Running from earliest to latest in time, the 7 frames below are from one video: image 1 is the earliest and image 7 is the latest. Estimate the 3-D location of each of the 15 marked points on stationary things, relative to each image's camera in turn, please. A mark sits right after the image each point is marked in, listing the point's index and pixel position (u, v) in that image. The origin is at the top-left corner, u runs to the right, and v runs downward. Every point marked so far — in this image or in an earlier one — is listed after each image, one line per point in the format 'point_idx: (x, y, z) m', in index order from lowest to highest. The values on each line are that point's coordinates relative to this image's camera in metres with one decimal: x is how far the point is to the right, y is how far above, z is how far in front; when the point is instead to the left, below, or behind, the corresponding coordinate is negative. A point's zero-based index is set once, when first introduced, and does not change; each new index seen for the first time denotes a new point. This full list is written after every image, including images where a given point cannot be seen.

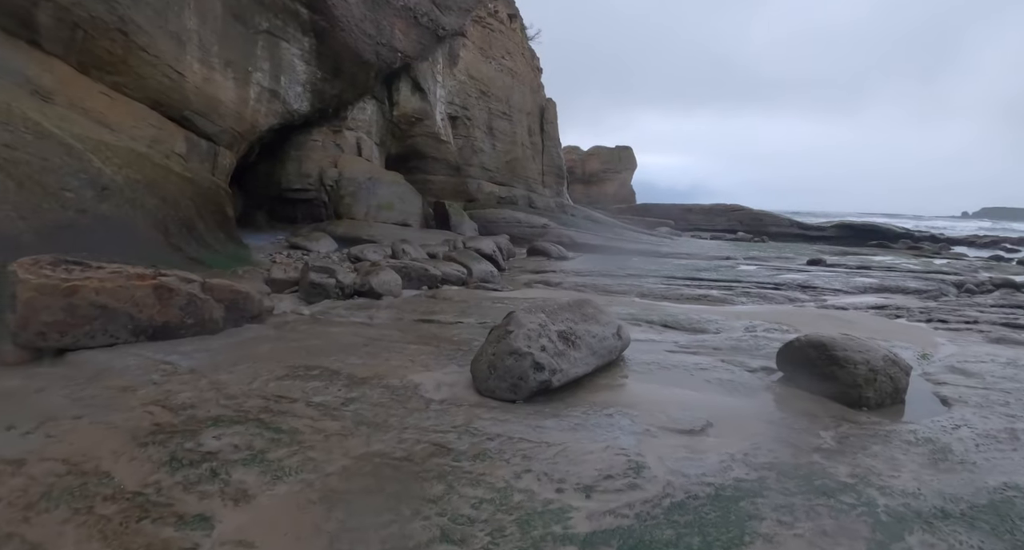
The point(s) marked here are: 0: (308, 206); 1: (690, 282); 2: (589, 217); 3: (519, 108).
0: (-3.7, +1.3, +11.6) m
1: (+2.6, -0.1, +9.4) m
2: (+2.2, +1.7, +18.5) m
3: (+0.2, +4.8, +18.5) m
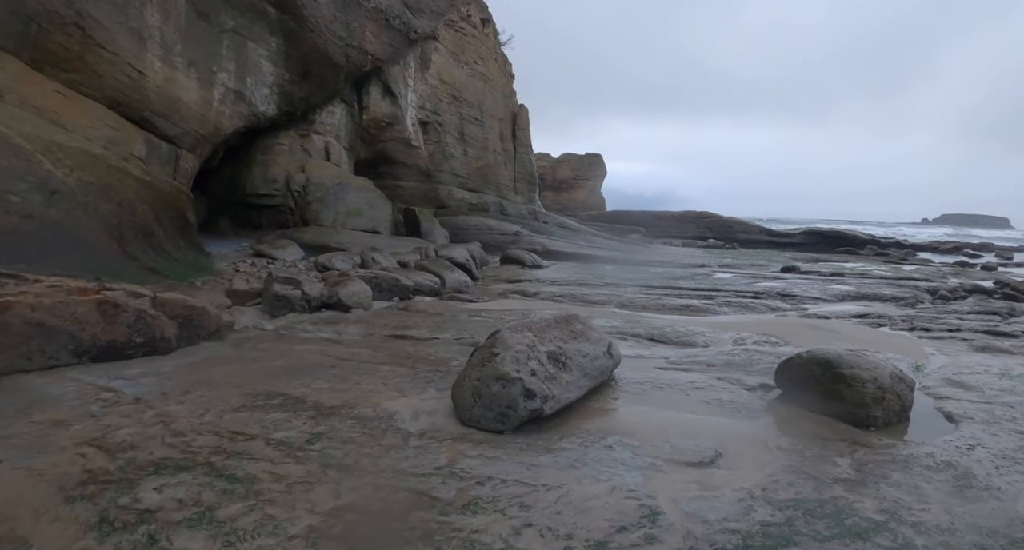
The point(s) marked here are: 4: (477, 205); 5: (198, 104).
0: (-4.2, +1.1, +11.2) m
1: (+2.3, -0.2, +9.2) m
2: (+1.4, +1.5, +18.3) m
3: (-0.6, +4.6, +18.2) m
4: (-0.9, +1.9, +17.1) m
5: (-4.3, +2.3, +8.8) m
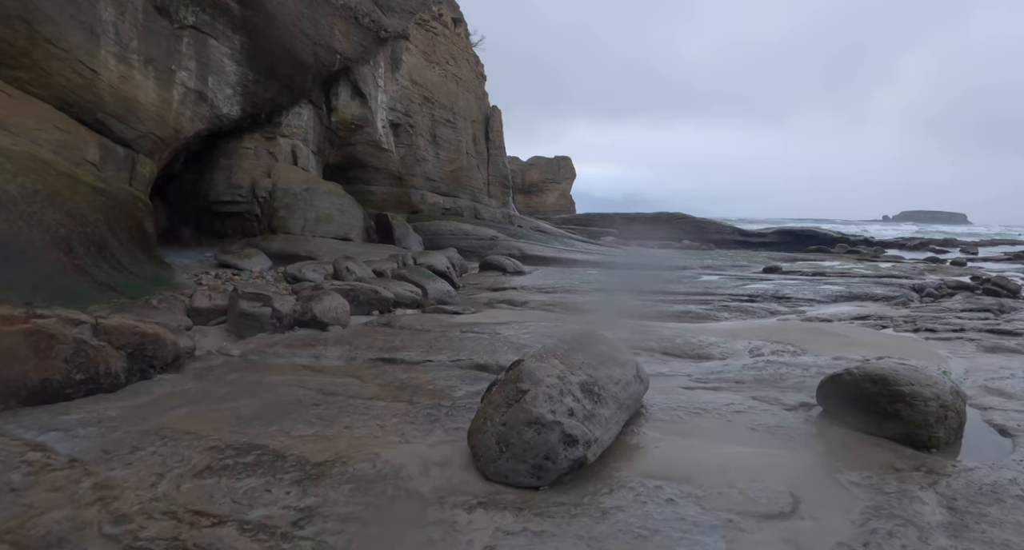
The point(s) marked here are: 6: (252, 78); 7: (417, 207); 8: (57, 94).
0: (-4.5, +0.9, +10.5) m
1: (+2.1, -0.3, +8.8) m
2: (+0.8, +1.3, +17.8) m
3: (-1.3, +4.4, +17.7) m
4: (-1.5, +1.7, +16.5) m
5: (-4.5, +2.1, +8.2) m
6: (-4.1, +3.0, +10.0) m
7: (-2.2, +1.7, +15.6) m
8: (-4.8, +1.8, +6.7) m
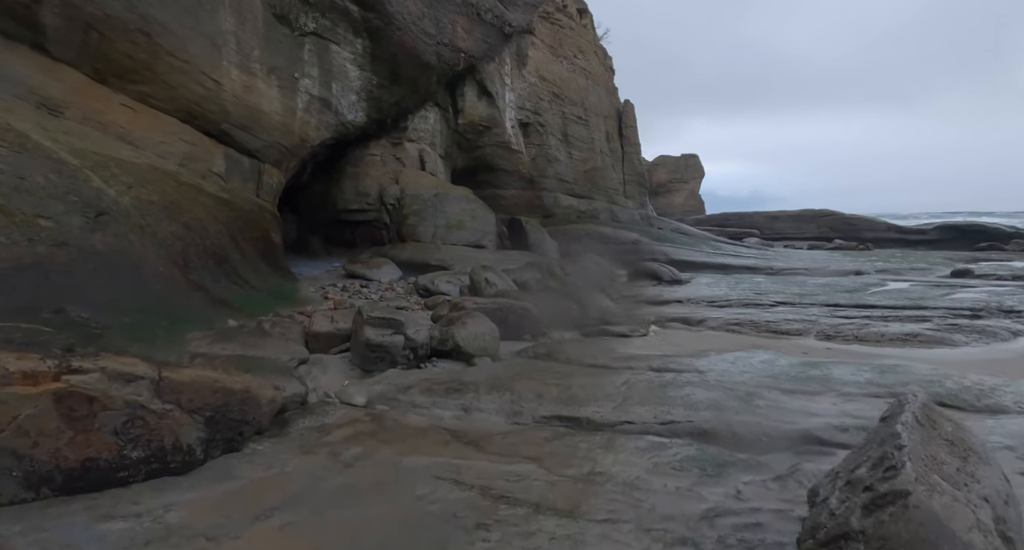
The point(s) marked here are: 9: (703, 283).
0: (-2.2, +0.7, +10.0) m
1: (+3.9, -0.4, +7.1) m
2: (+4.2, +1.2, +16.2) m
3: (+2.2, +4.2, +16.5) m
4: (+1.8, +1.5, +15.4) m
5: (-2.8, +1.9, +7.7) m
6: (-2.0, +2.8, +9.4) m
7: (+0.9, +1.5, +14.6) m
8: (-3.3, +1.7, +6.3) m
9: (+3.1, -0.1, +10.5) m
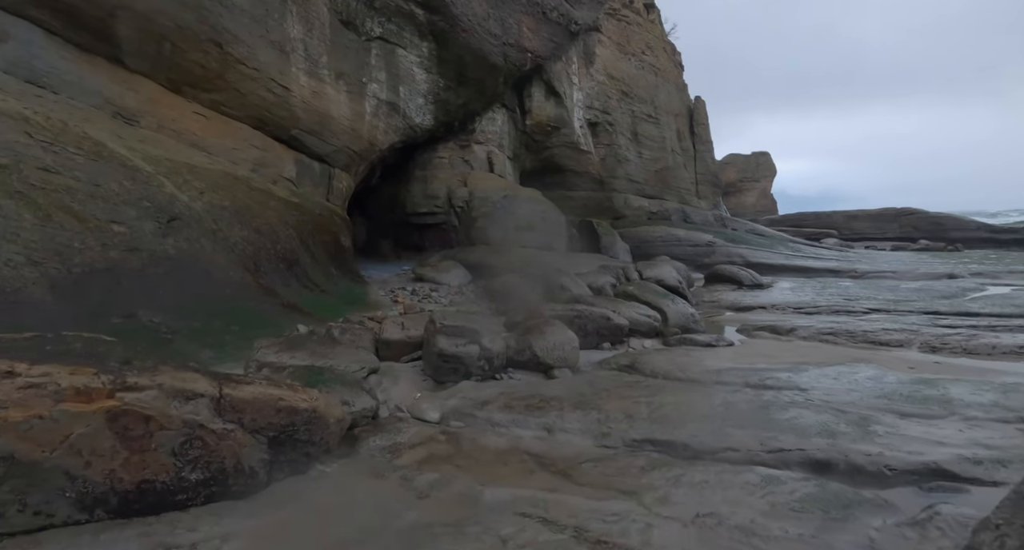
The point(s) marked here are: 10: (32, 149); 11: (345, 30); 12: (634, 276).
0: (-1.2, +0.7, +9.9) m
1: (+4.6, -0.4, +6.4) m
2: (+5.9, +1.1, +15.5) m
3: (+3.8, +4.1, +16.0) m
4: (+3.3, +1.4, +14.9) m
5: (-1.9, +1.9, +7.7) m
6: (-1.0, +2.8, +9.3) m
7: (+2.4, +1.4, +14.2) m
8: (-2.6, +1.7, +6.4) m
9: (+4.2, -0.2, +9.9) m
10: (-2.9, +0.8, +3.9) m
11: (-1.9, +3.0, +7.7) m
12: (+1.5, 0.0, +8.3) m
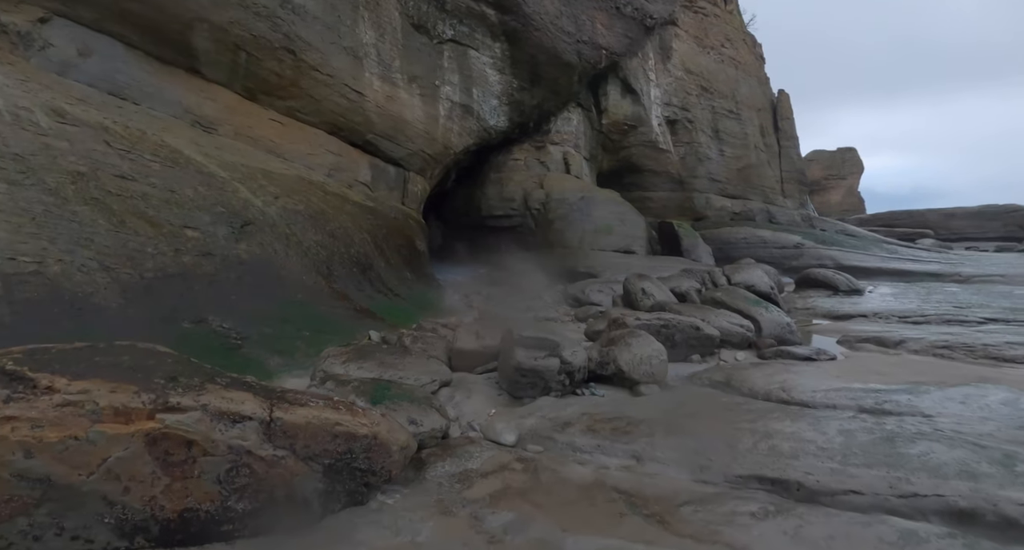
0: (-0.1, +0.6, +9.7) m
1: (+5.3, -0.5, +5.6) m
2: (+7.6, +1.0, +14.5) m
3: (+5.6, +4.1, +15.2) m
4: (+5.0, +1.4, +14.2) m
5: (-1.0, +1.8, +7.6) m
6: (+0.1, +2.7, +9.1) m
7: (+4.0, +1.3, +13.6) m
8: (-1.8, +1.6, +6.4) m
9: (+5.3, -0.3, +9.1) m
10: (-2.5, +0.7, +3.9) m
11: (-1.1, +2.9, +7.6) m
12: (+2.5, -0.1, +7.8) m
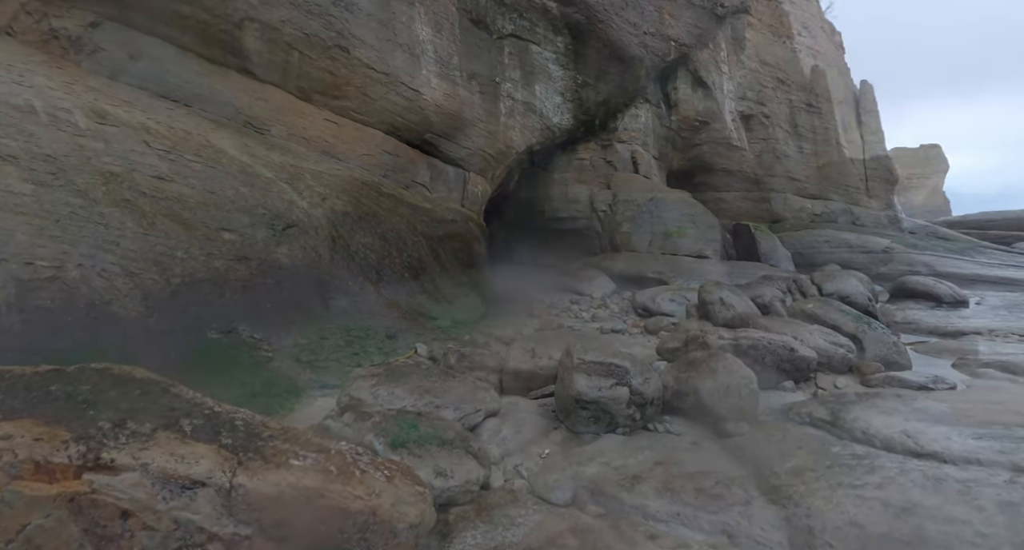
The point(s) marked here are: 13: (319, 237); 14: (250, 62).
0: (+0.9, +0.6, +9.3) m
1: (+5.8, -0.6, +4.6) m
2: (+8.9, +0.9, +13.2) m
3: (+7.1, +3.9, +14.2) m
4: (+6.3, +1.2, +13.2) m
5: (-0.3, +1.8, +7.3) m
6: (+1.0, +2.6, +8.7) m
7: (+5.2, +1.2, +12.7) m
8: (-1.2, +1.6, +6.1) m
9: (+6.1, -0.4, +8.1) m
10: (-2.1, +0.7, +3.8) m
11: (-0.3, +2.9, +7.3) m
12: (+3.2, -0.1, +7.1) m
13: (-1.3, +0.3, +4.3) m
14: (-2.1, +1.8, +5.2) m
